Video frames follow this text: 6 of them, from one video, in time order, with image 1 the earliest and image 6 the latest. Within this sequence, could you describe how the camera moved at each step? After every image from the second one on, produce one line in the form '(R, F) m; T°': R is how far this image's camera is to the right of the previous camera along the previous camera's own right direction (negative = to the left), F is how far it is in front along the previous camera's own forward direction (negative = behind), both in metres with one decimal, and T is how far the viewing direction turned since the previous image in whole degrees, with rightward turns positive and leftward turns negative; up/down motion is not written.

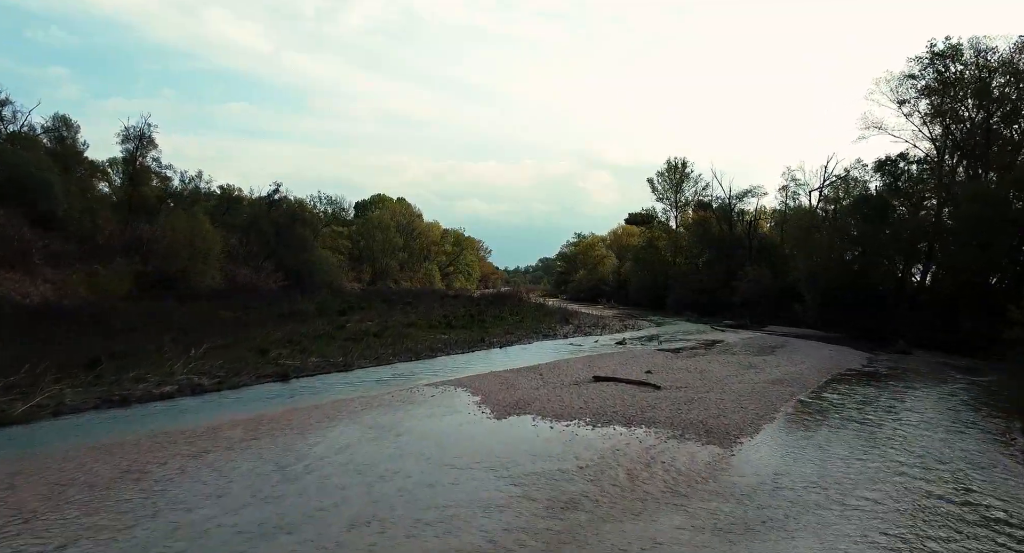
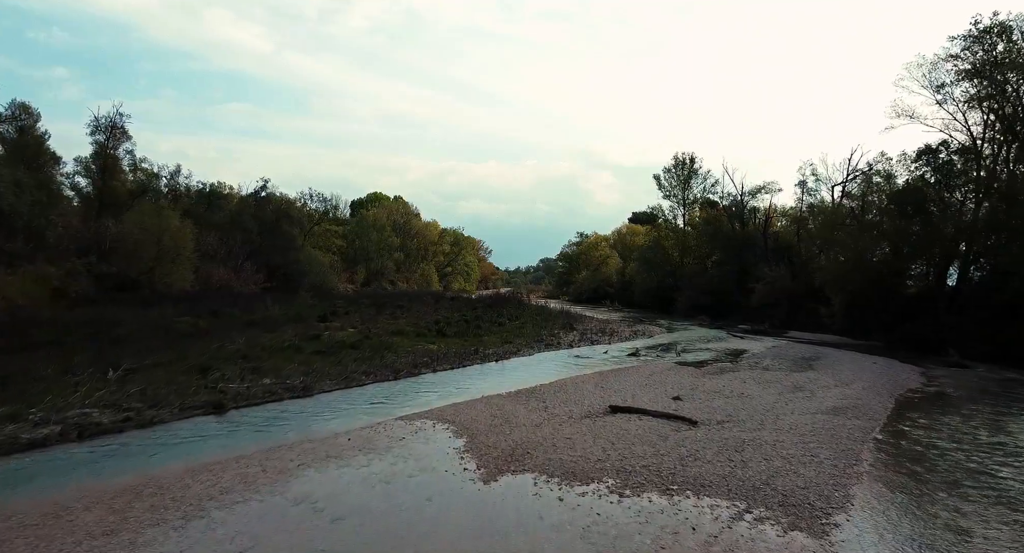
(+0.1, +4.1) m; 0°
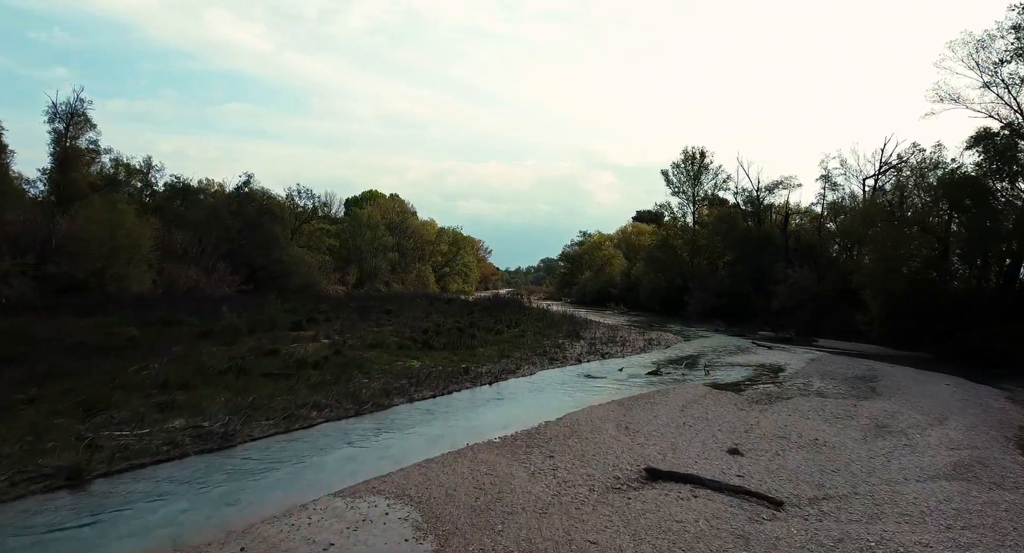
(+0.1, +4.8) m; 0°
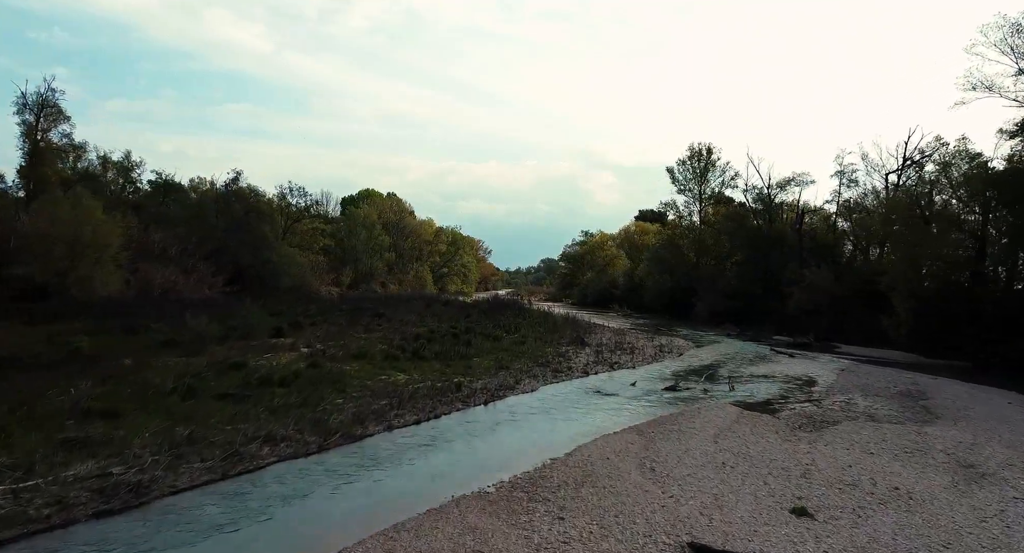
(0.0, +3.0) m; 0°
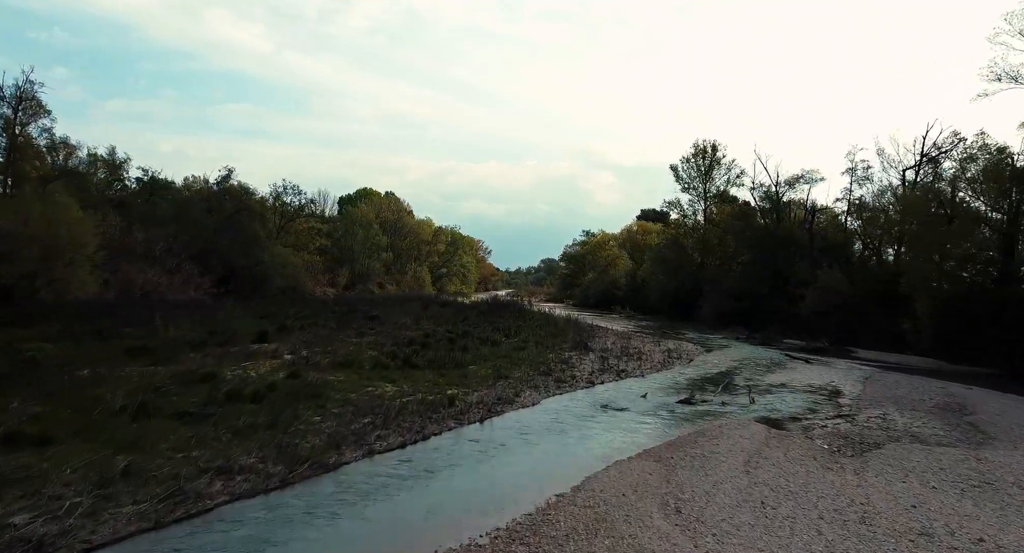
(0.0, +2.0) m; 0°
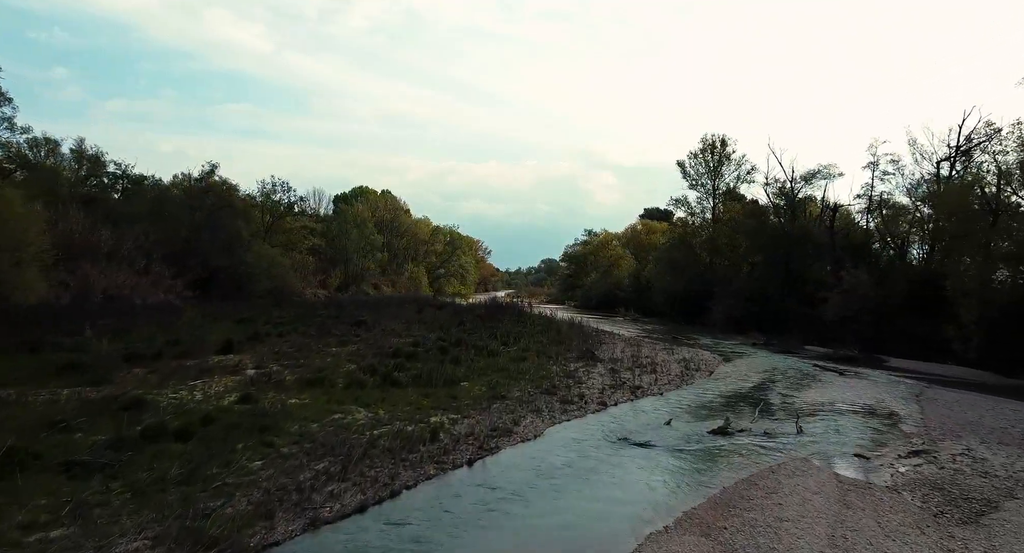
(+0.1, +3.6) m; 0°
